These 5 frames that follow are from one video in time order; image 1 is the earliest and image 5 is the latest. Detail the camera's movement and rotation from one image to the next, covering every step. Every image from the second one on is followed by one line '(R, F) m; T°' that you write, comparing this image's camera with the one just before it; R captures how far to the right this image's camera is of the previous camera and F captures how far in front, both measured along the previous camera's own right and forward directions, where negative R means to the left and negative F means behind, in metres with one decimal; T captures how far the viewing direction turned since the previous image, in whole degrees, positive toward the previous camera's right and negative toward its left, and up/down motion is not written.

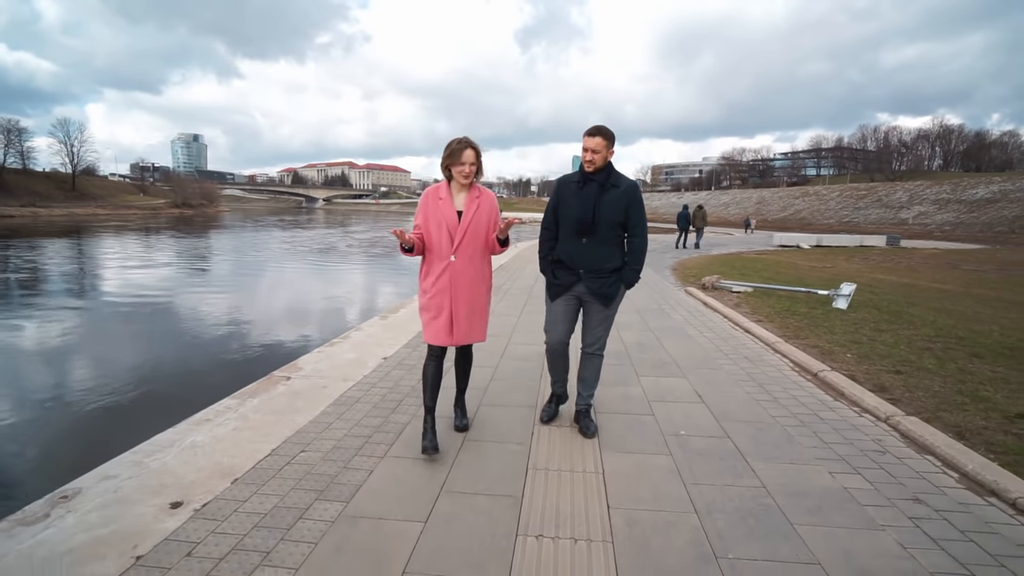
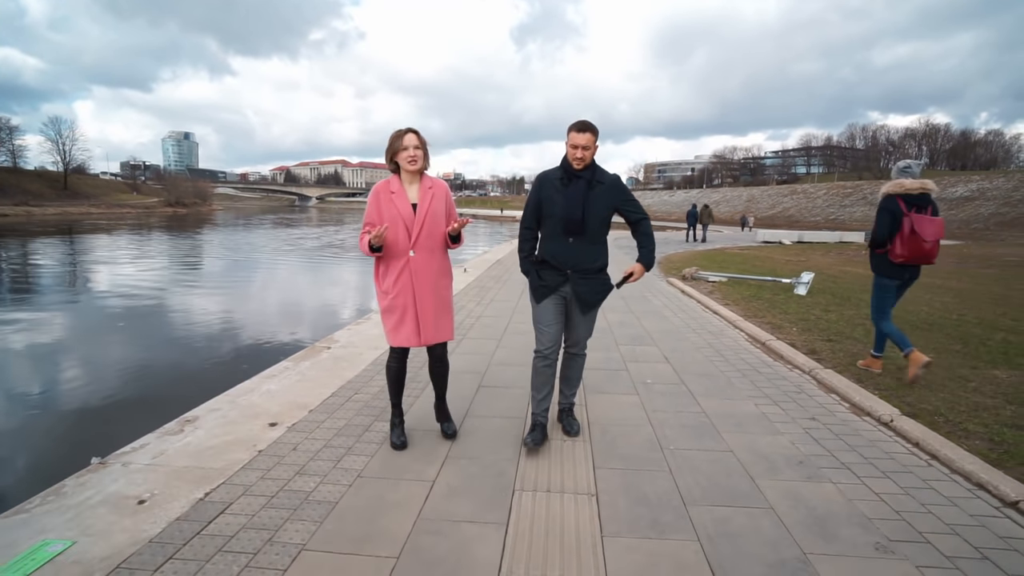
(-0.1, -1.0) m; +1°
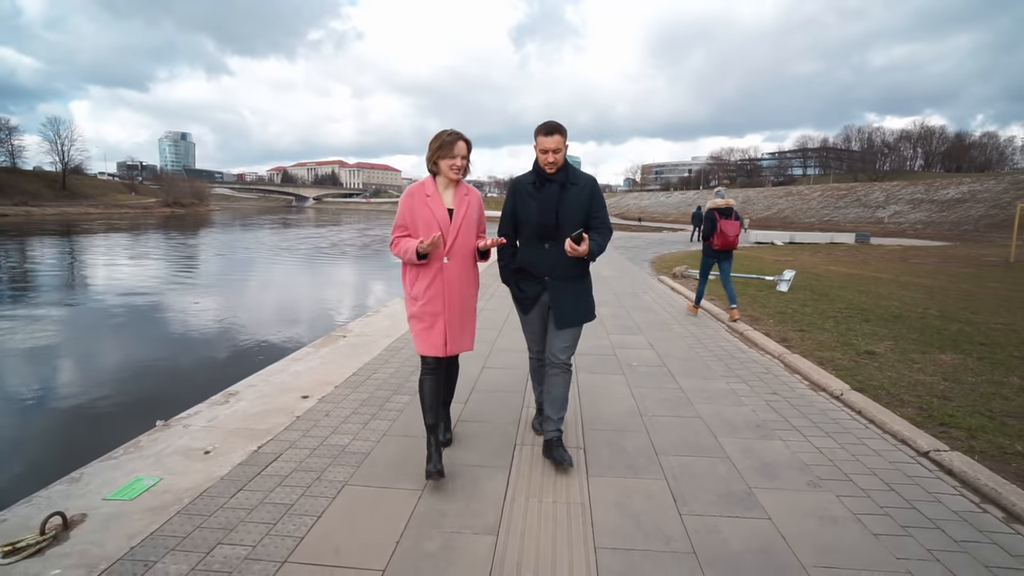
(0.0, -0.6) m; 0°
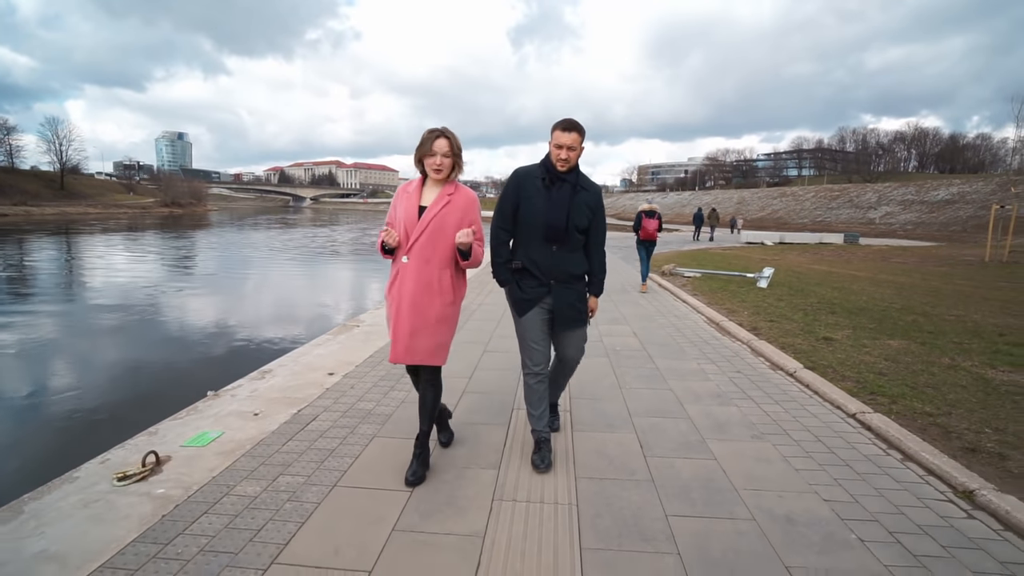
(0.0, -0.7) m; 0°
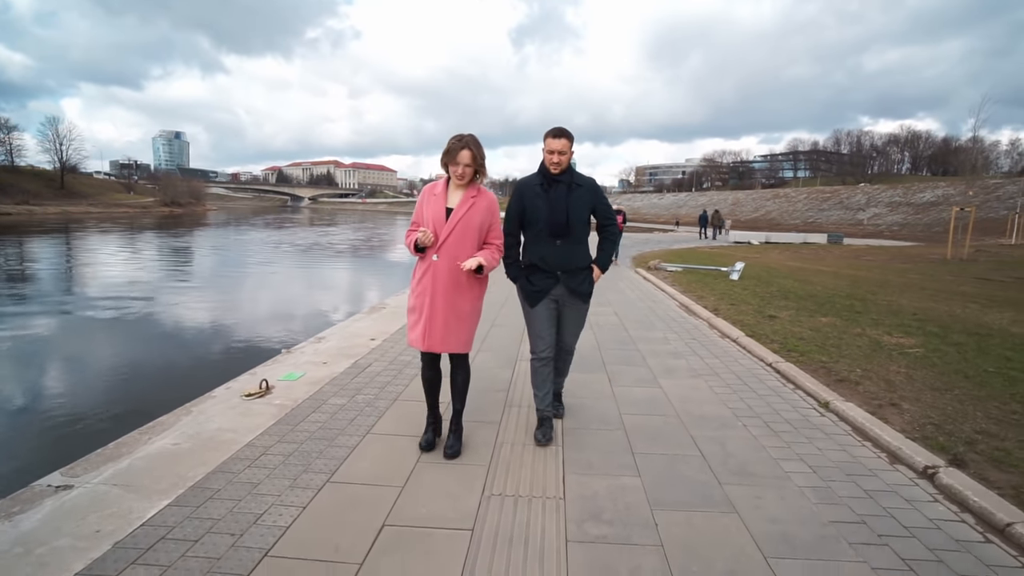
(-0.1, -1.3) m; 0°
